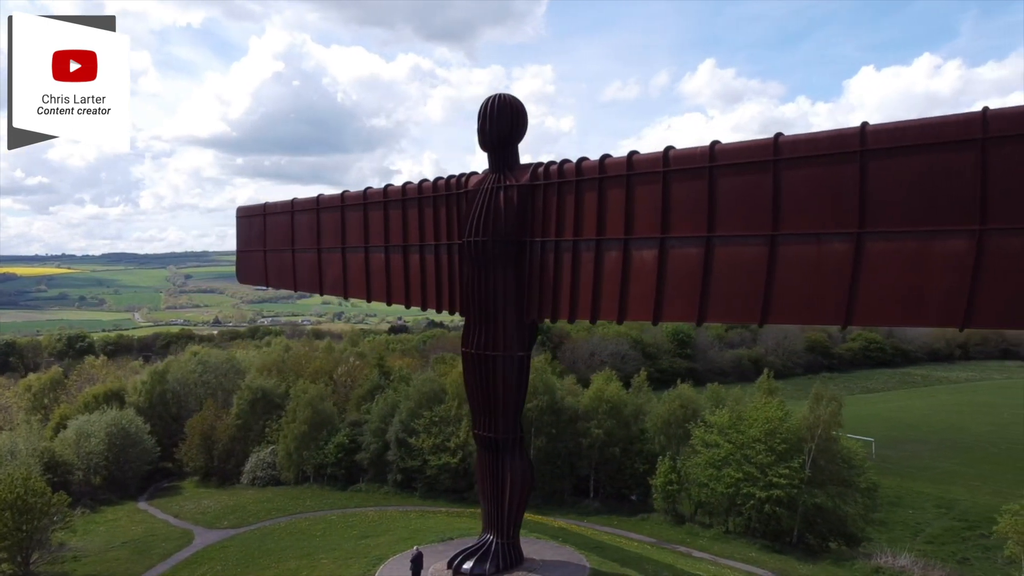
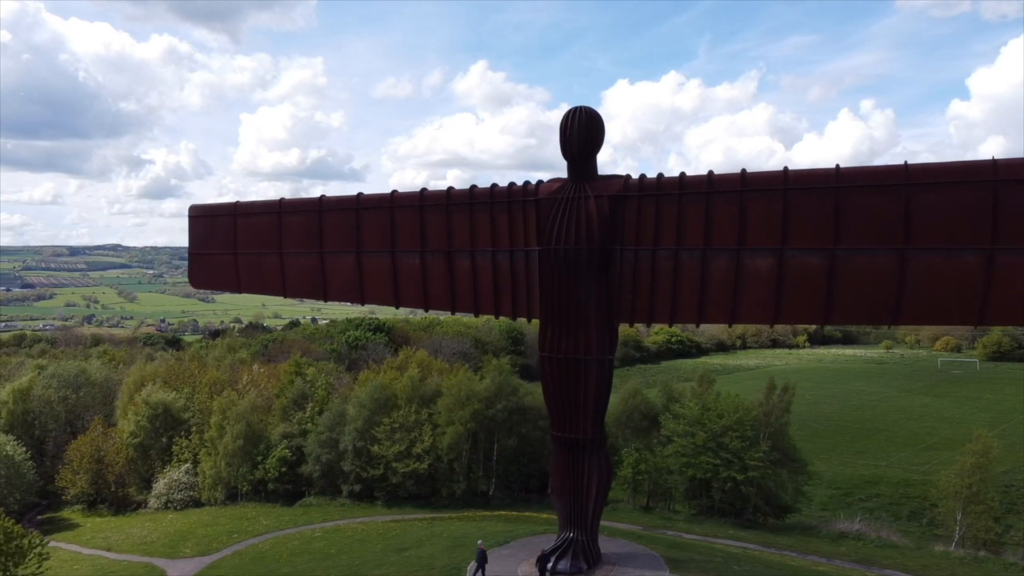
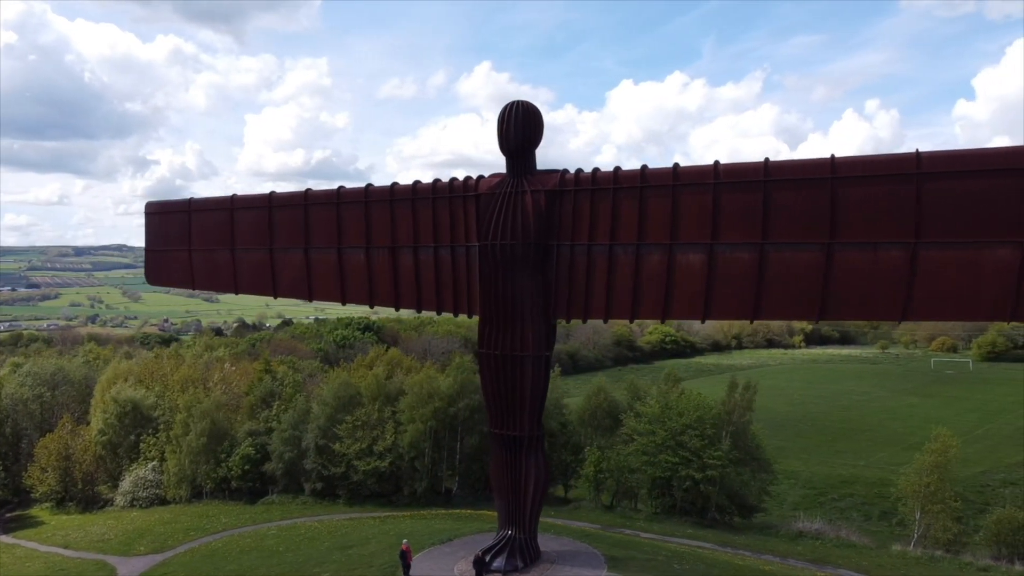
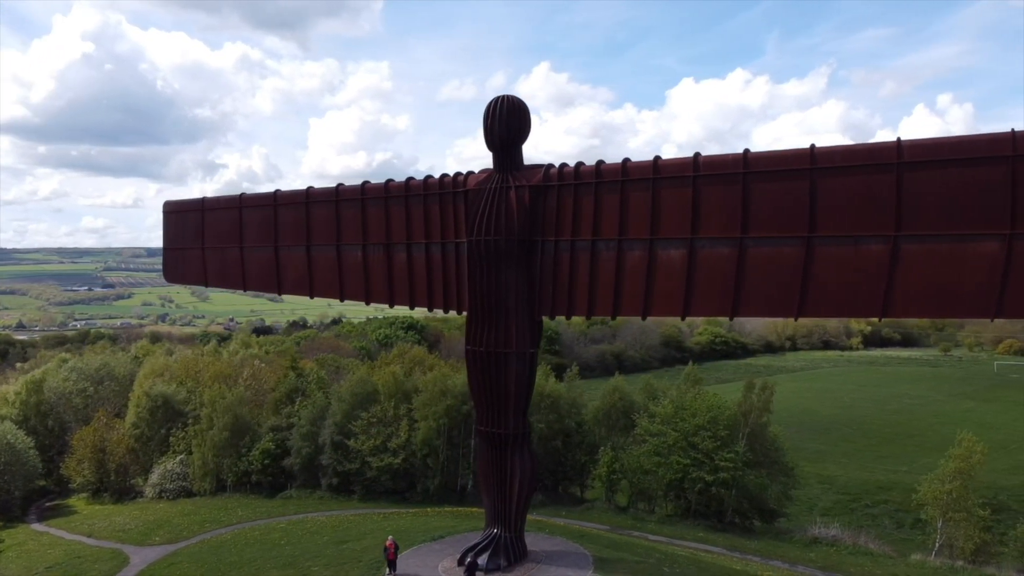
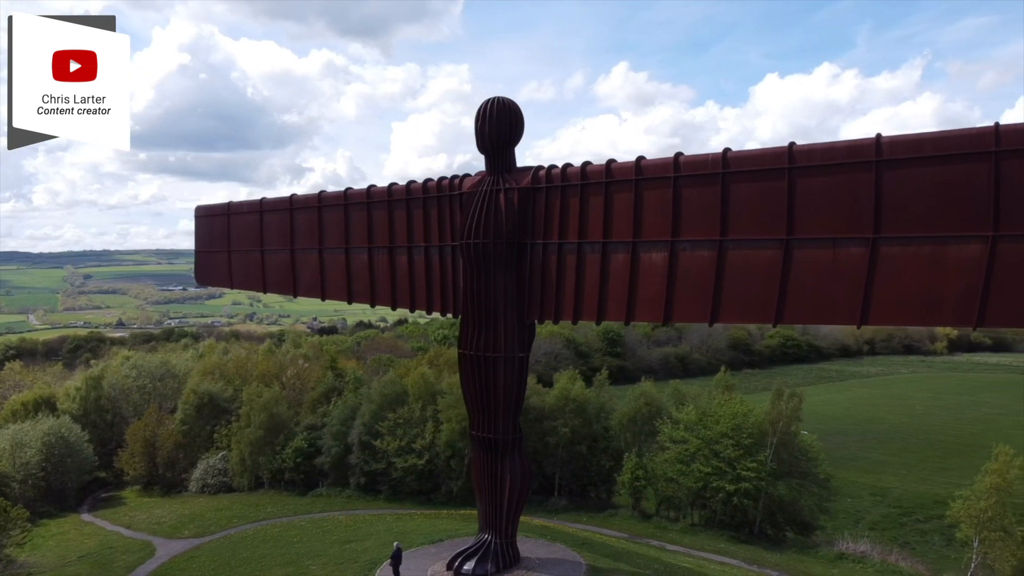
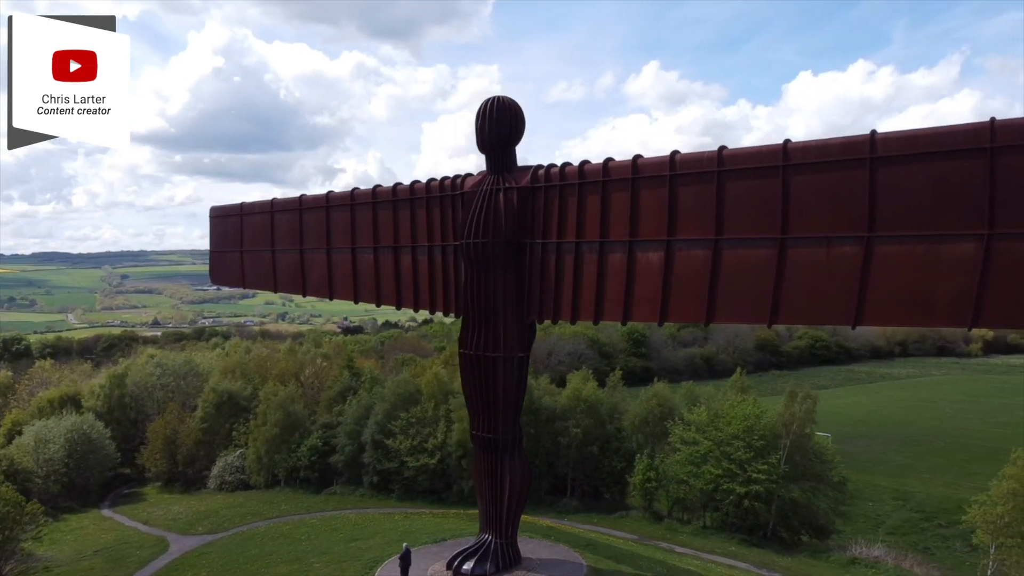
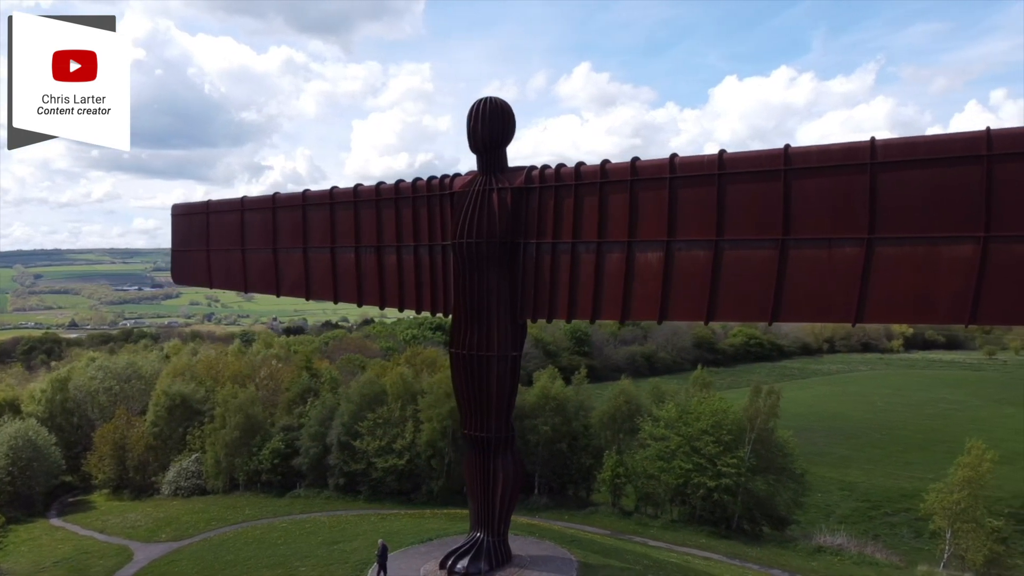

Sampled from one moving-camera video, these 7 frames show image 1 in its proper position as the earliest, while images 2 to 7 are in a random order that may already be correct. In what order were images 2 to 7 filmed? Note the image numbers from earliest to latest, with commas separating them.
6, 5, 7, 4, 3, 2
